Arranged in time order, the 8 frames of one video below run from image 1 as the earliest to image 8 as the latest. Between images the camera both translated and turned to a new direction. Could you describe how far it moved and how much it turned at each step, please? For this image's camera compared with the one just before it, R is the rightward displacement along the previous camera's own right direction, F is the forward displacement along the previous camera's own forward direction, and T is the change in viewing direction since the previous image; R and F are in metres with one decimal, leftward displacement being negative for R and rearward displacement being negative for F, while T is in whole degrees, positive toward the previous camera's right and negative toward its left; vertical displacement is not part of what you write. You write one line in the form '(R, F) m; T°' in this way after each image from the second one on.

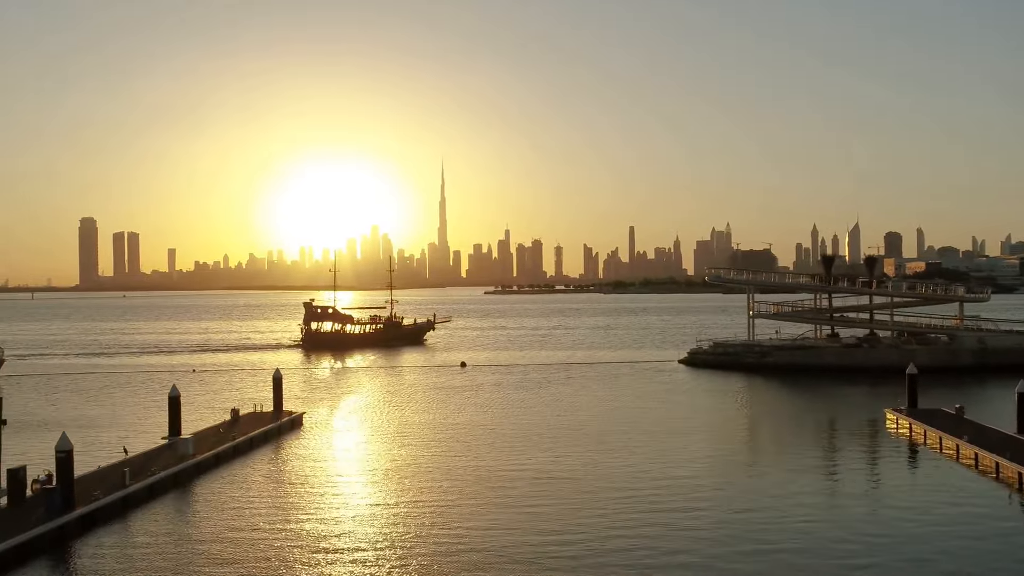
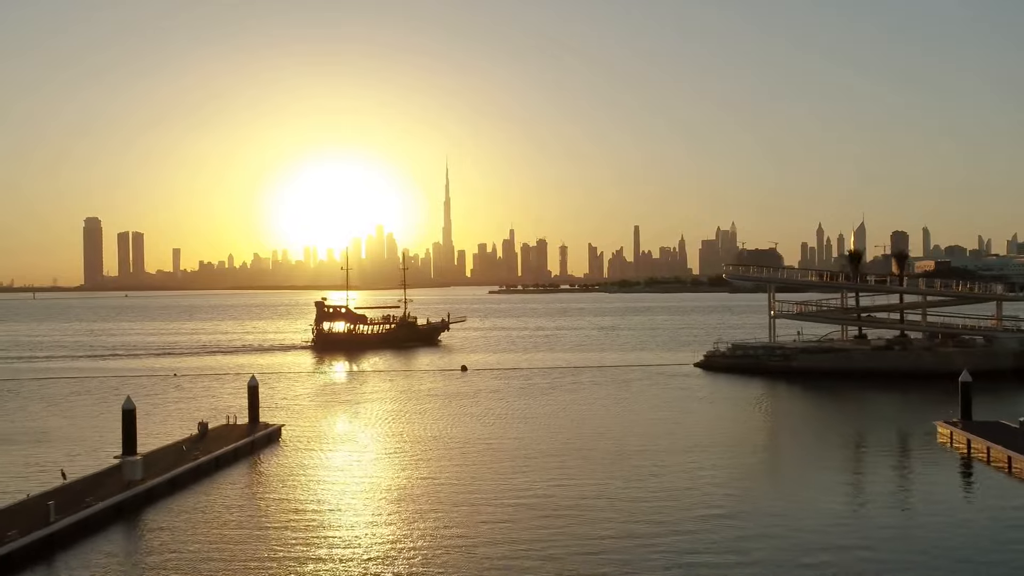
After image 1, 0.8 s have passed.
(0.0, +3.0) m; 0°
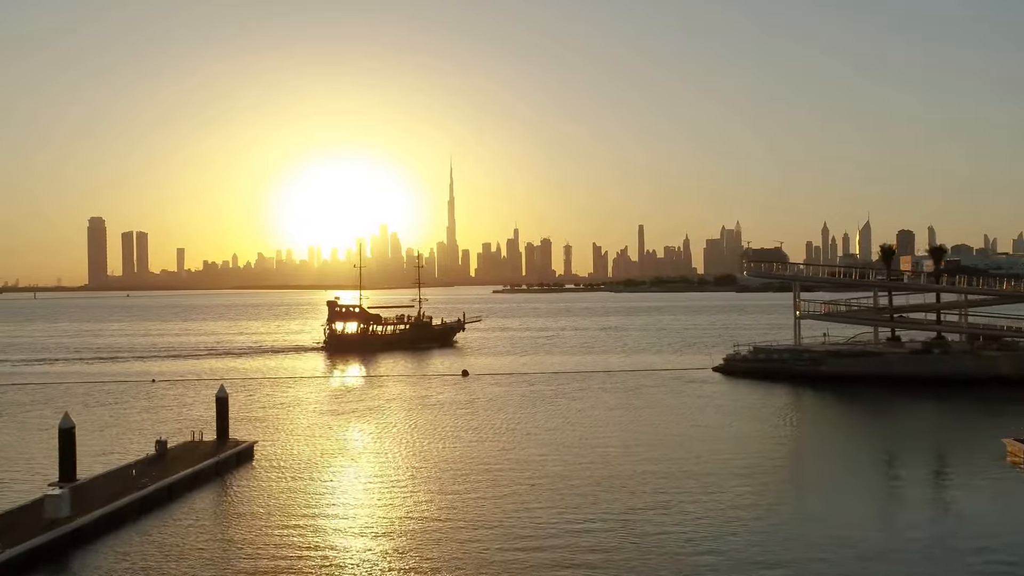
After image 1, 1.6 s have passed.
(0.0, +3.1) m; 0°
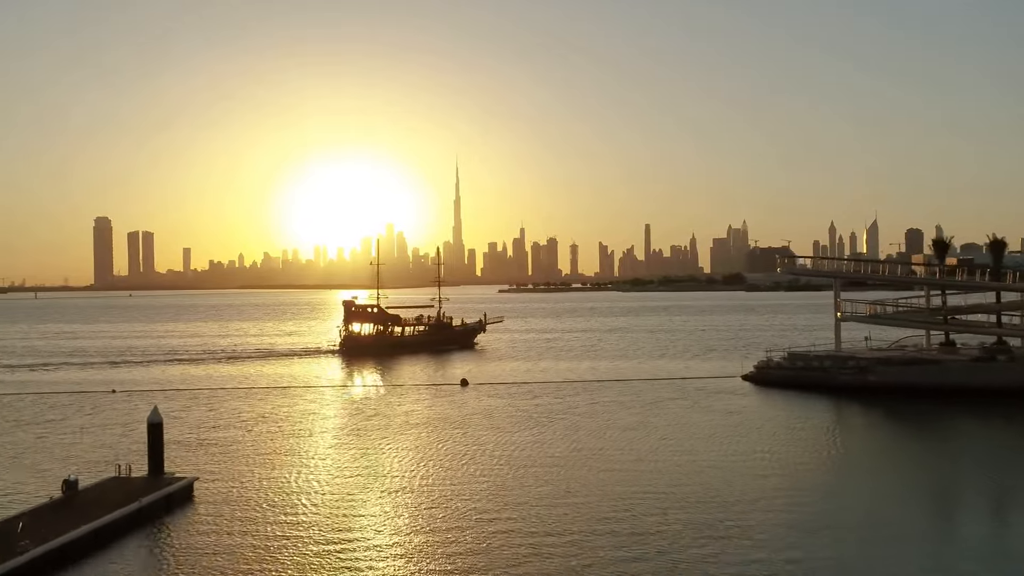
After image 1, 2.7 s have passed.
(-0.9, +2.5) m; 0°
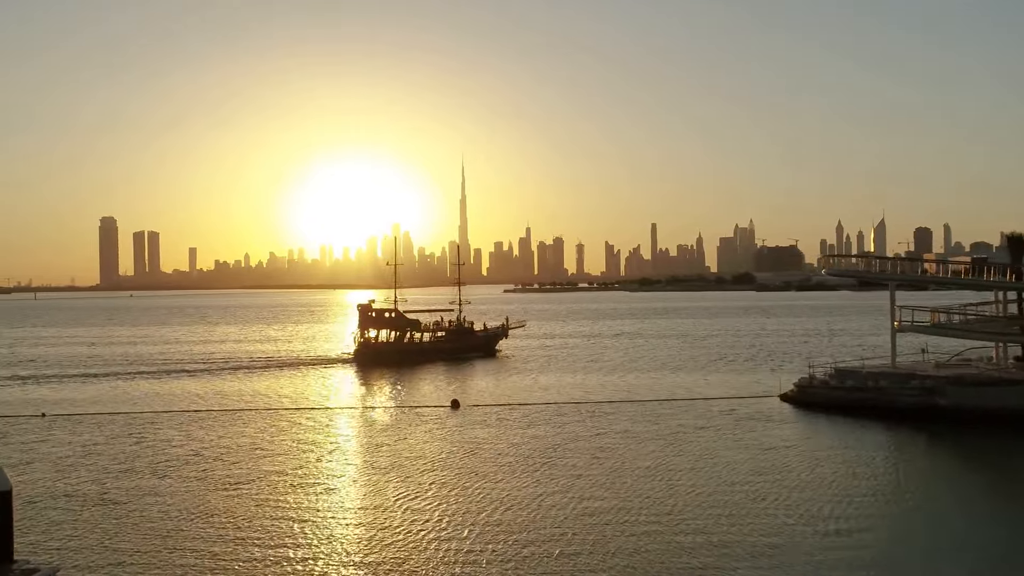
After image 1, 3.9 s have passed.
(-0.9, +3.4) m; 0°
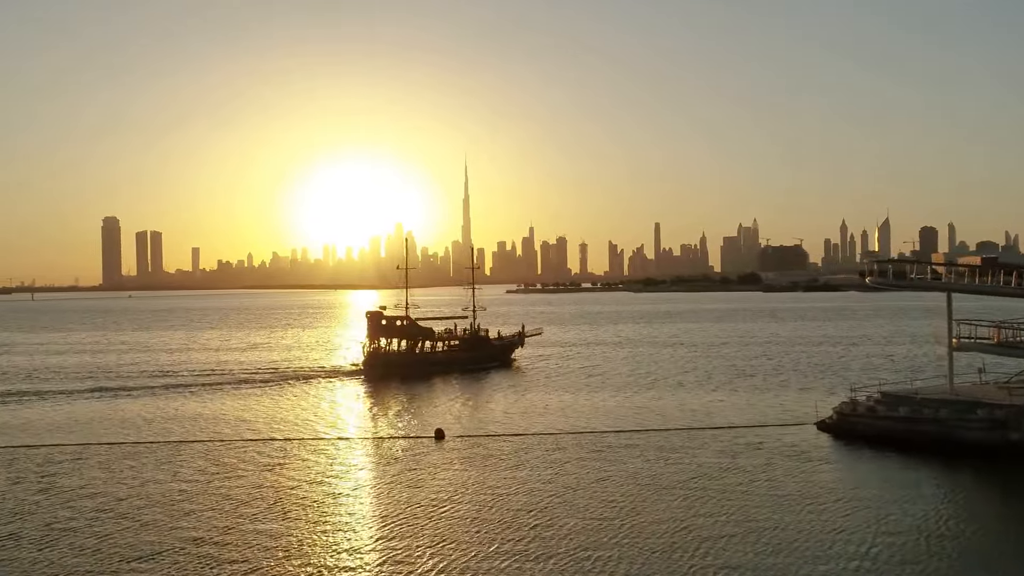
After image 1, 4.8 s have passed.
(-0.8, +2.7) m; 0°
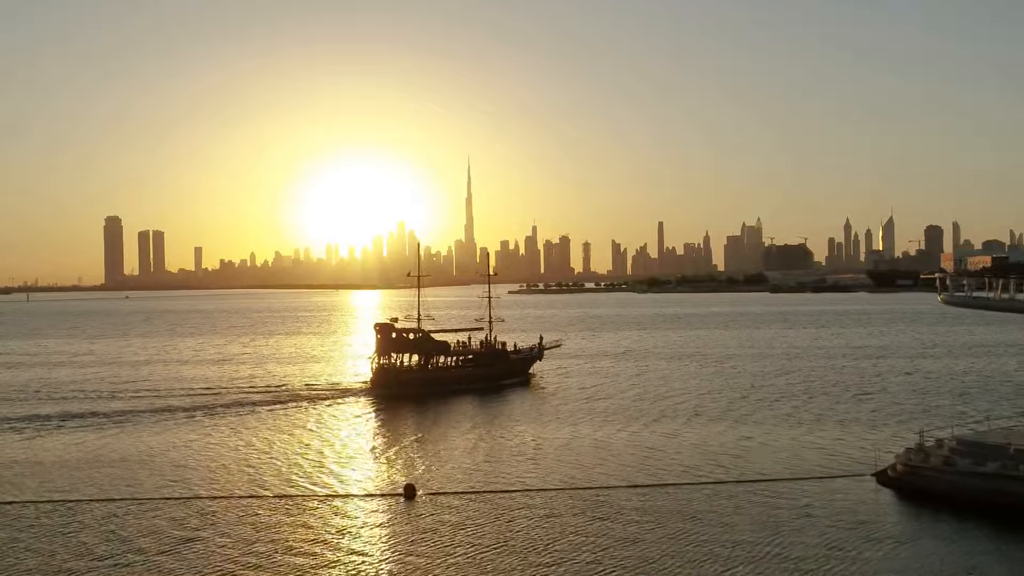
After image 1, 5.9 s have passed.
(-1.0, +3.5) m; 0°
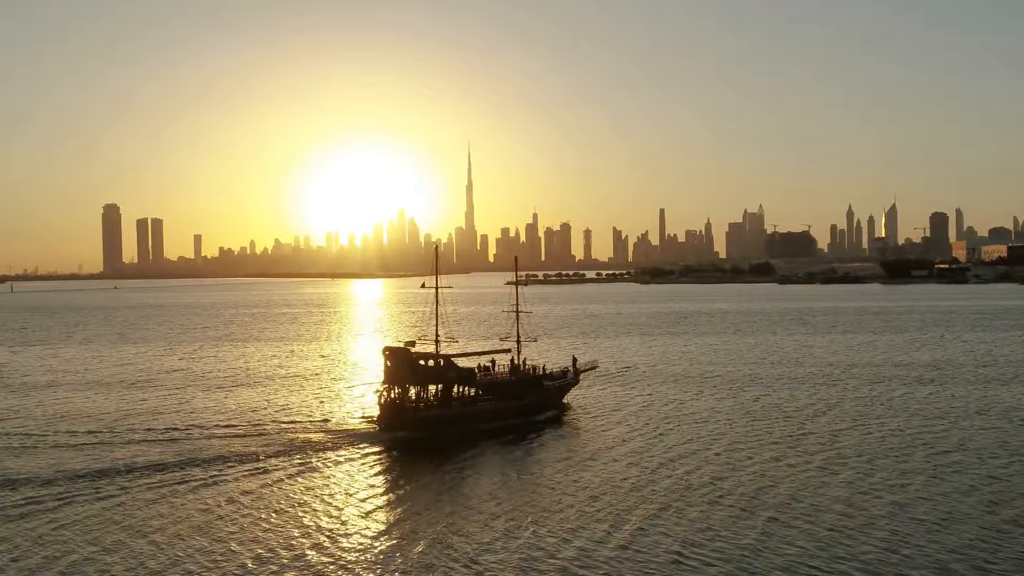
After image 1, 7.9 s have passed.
(-1.8, +7.2) m; 0°
